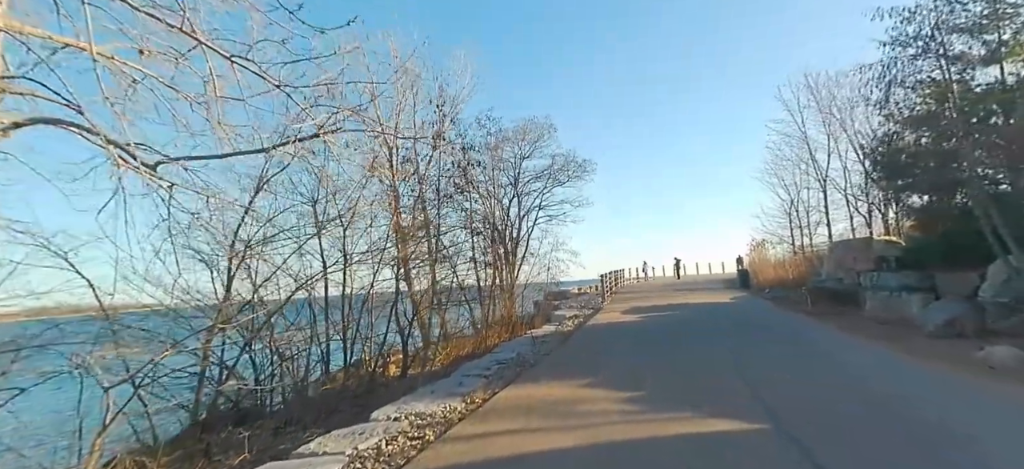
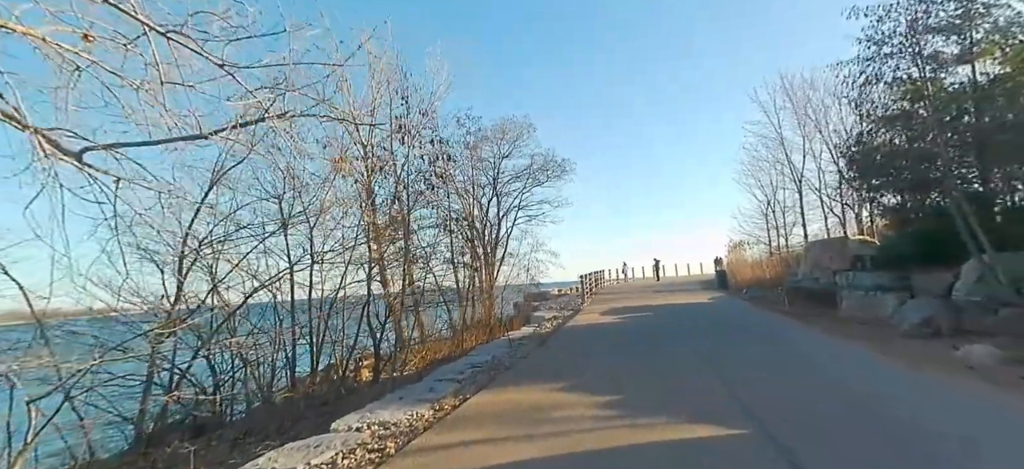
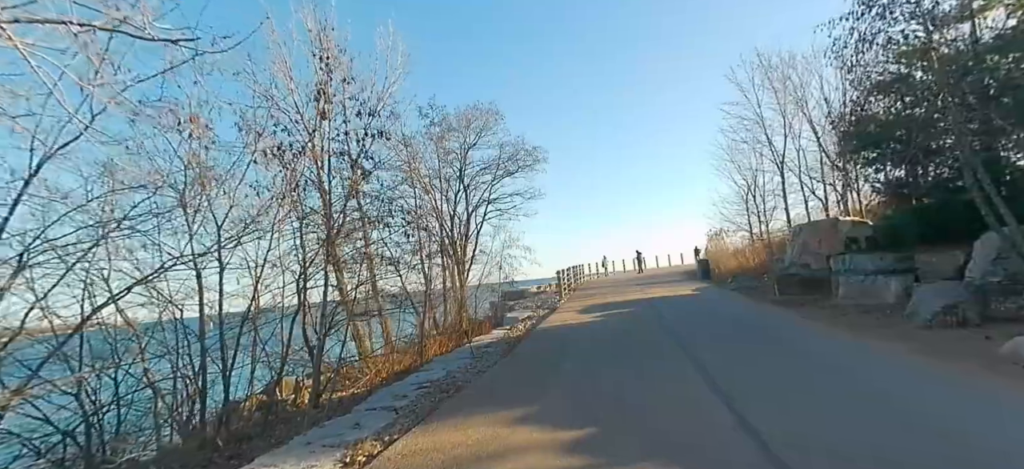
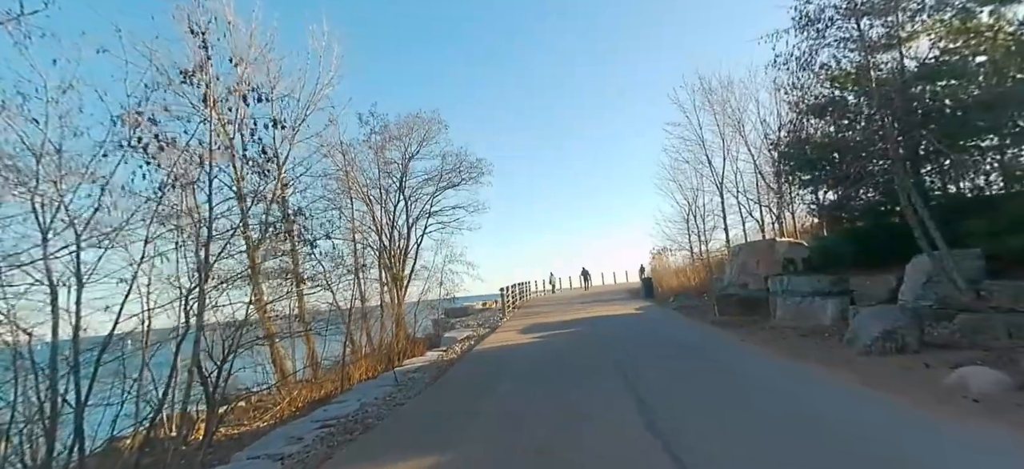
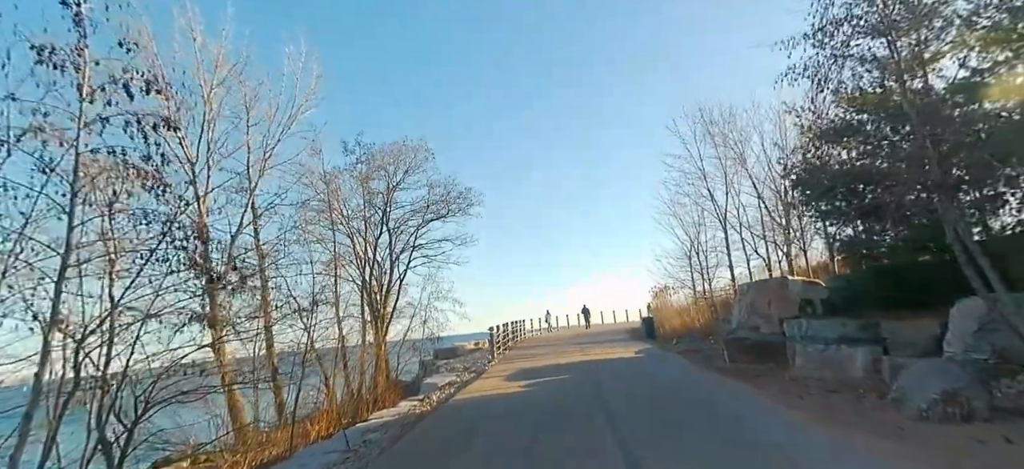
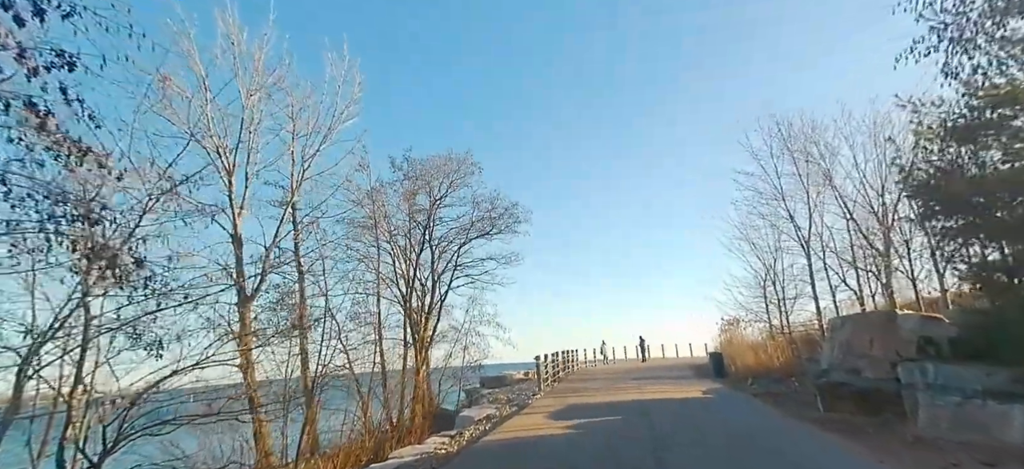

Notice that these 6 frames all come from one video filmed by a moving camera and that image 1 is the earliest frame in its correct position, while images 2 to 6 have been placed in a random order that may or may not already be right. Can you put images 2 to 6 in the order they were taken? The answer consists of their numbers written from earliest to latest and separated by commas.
2, 3, 4, 5, 6
